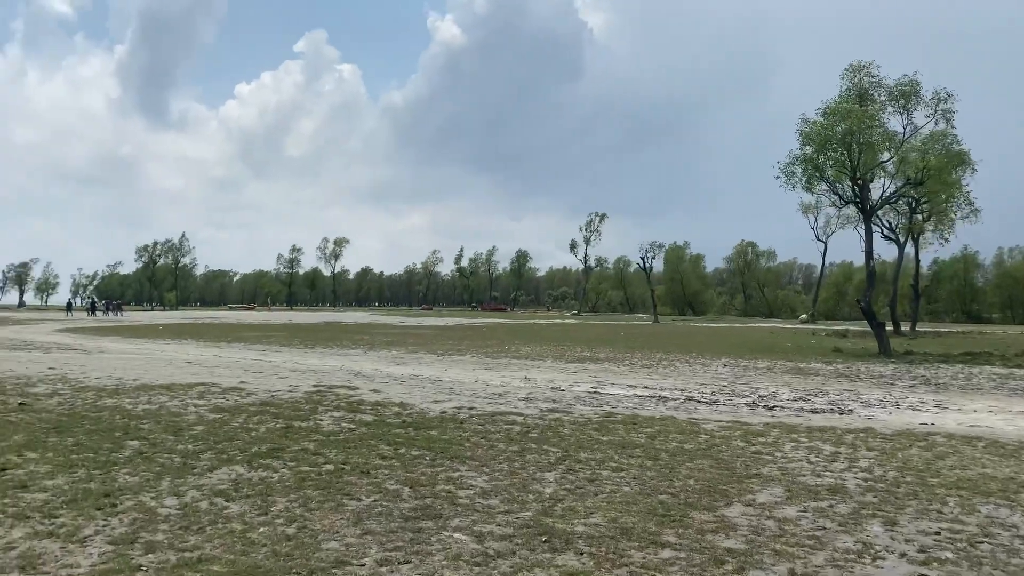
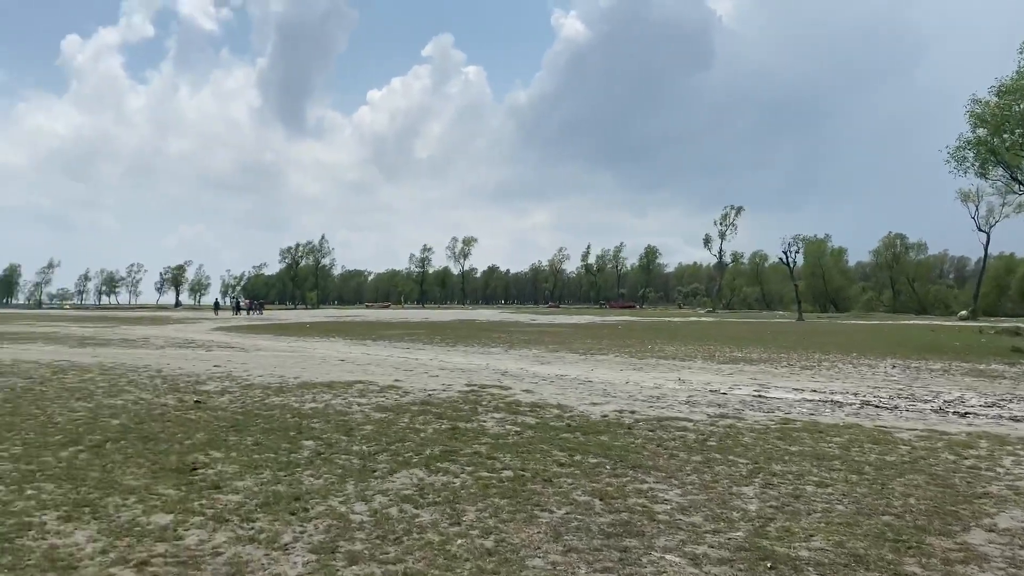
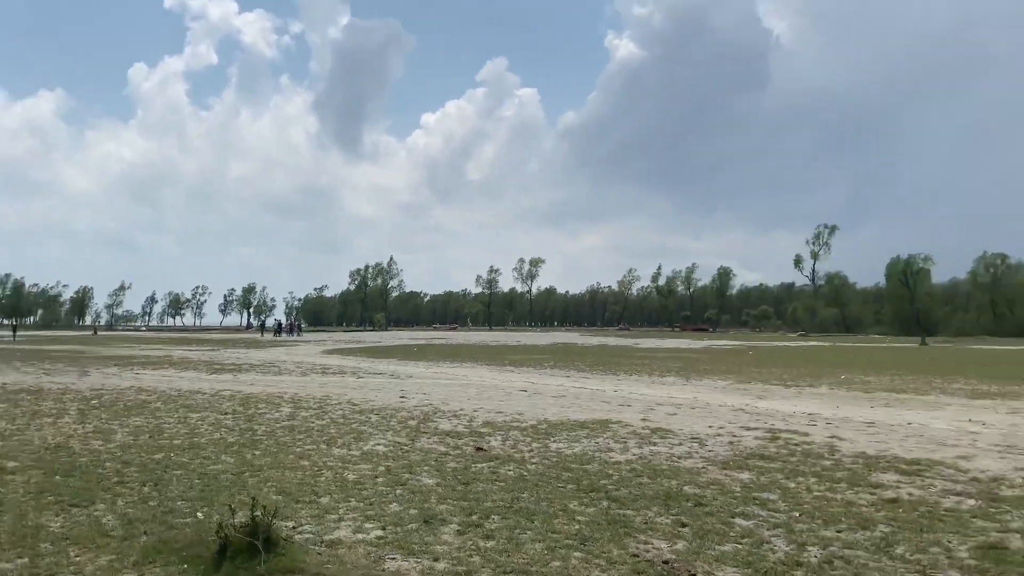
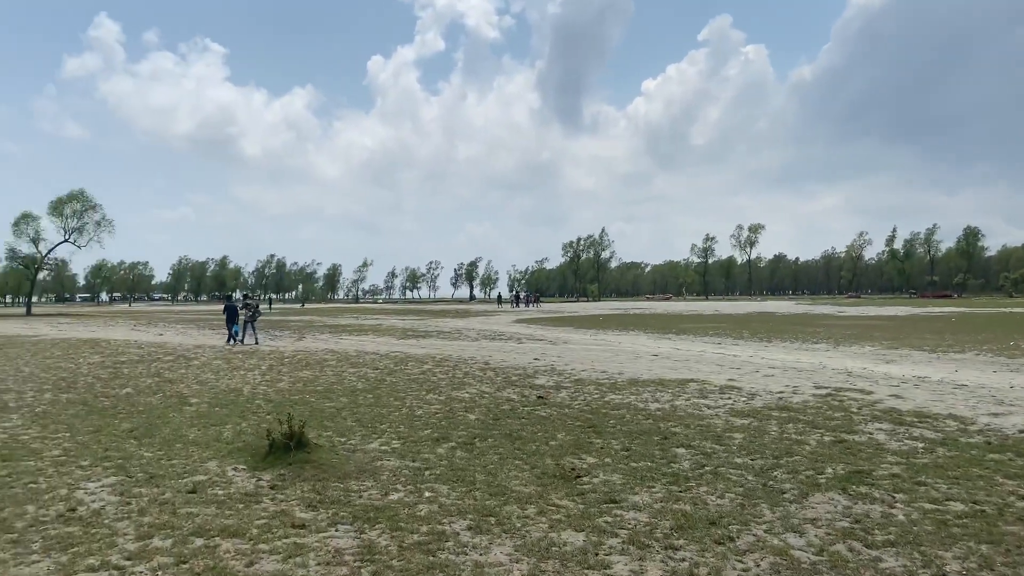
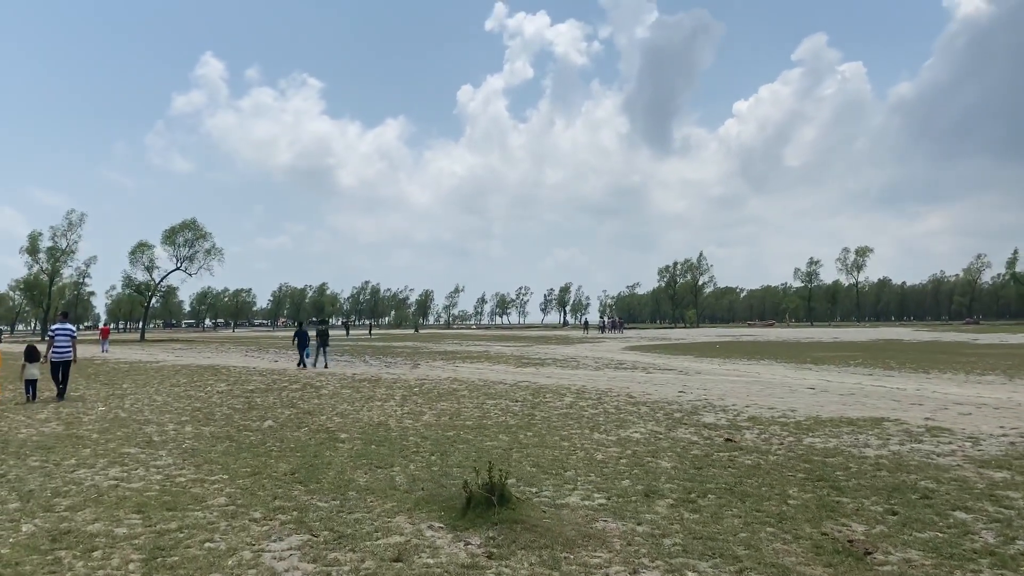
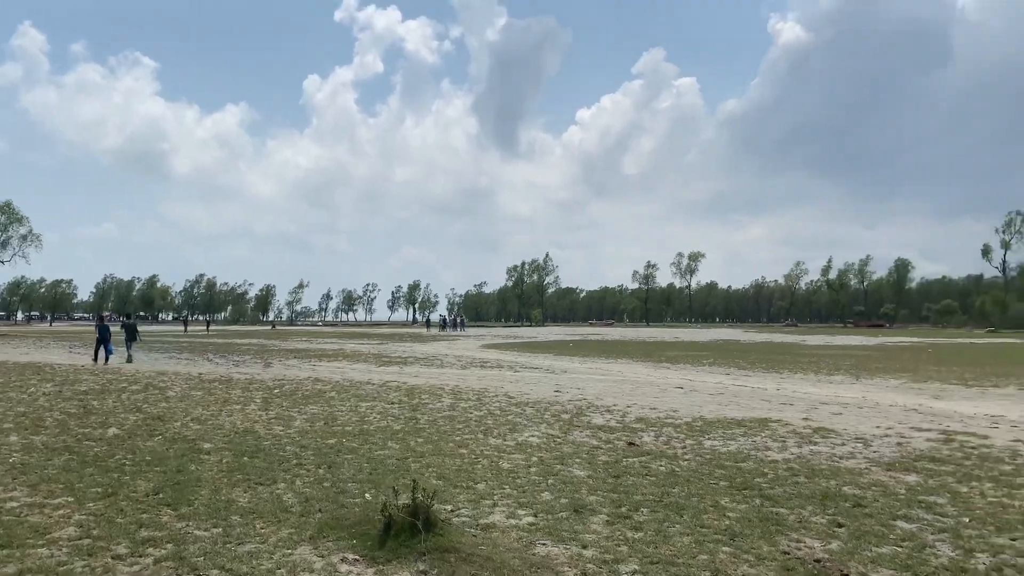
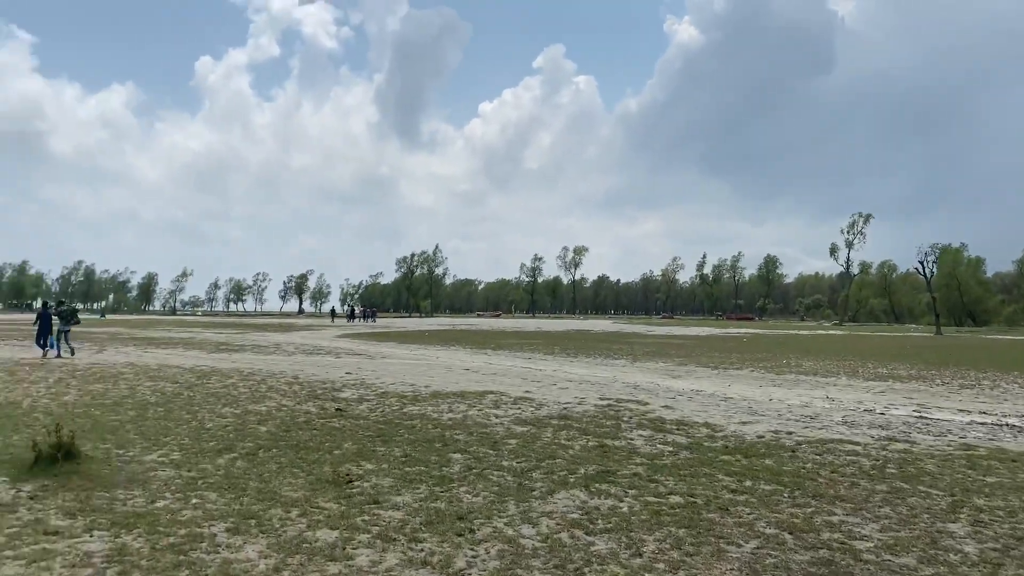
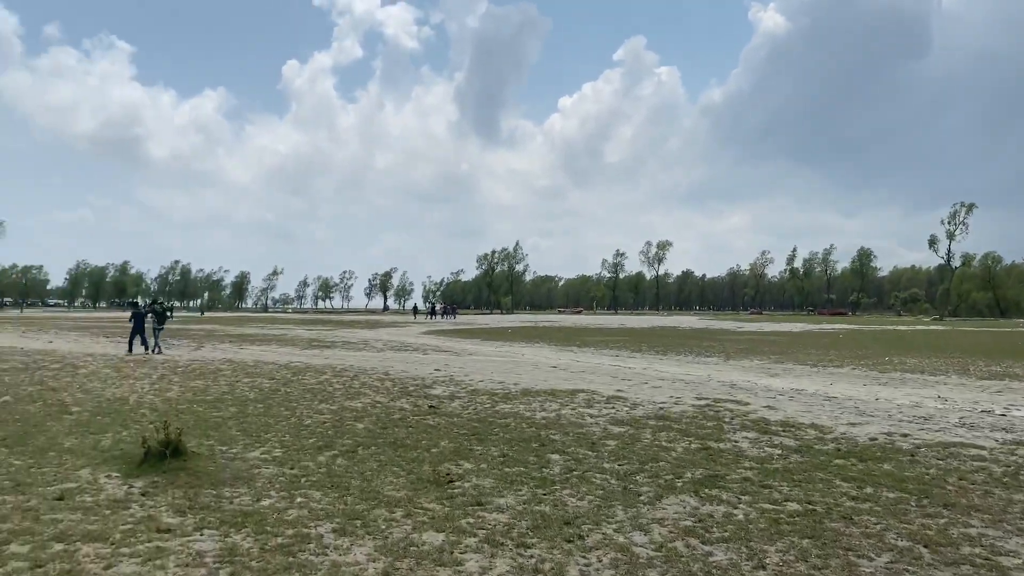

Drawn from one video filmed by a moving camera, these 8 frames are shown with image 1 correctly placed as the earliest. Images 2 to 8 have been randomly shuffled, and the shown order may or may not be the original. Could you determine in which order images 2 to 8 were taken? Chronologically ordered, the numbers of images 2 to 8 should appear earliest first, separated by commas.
2, 7, 8, 4, 5, 6, 3
